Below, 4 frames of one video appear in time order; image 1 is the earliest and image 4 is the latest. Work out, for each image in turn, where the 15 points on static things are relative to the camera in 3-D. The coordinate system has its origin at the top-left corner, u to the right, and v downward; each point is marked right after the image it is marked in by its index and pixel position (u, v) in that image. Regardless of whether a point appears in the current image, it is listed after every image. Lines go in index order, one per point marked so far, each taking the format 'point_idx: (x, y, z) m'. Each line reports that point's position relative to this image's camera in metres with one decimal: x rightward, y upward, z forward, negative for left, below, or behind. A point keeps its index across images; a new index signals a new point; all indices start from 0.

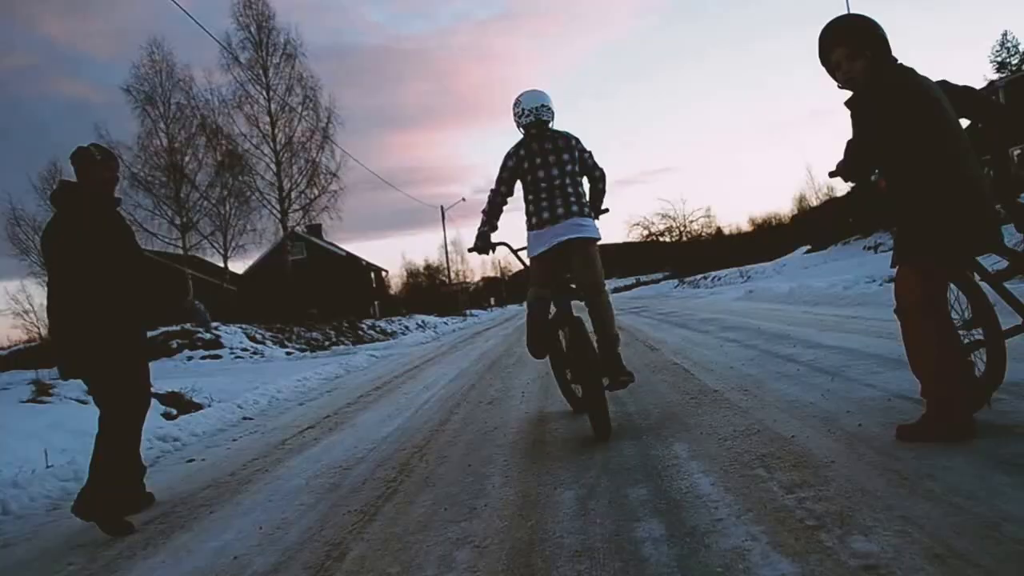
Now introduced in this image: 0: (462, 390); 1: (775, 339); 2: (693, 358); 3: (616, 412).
0: (-0.3, -0.7, +6.6) m
1: (+1.6, -0.3, +6.4) m
2: (+1.0, -0.4, +5.9) m
3: (+0.4, -0.5, +4.2) m
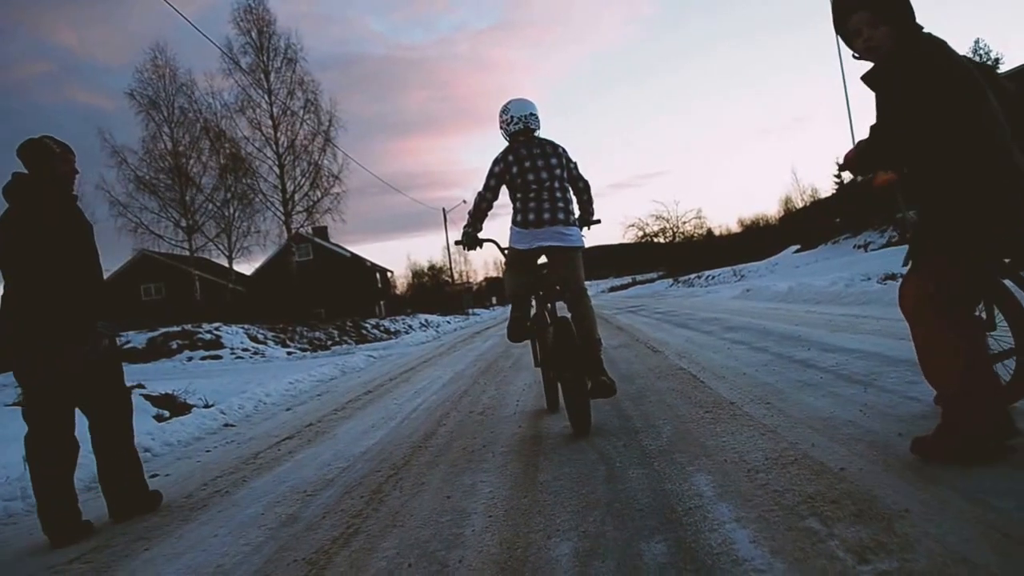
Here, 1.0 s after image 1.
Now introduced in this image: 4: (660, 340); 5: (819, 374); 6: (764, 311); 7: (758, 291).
0: (-0.3, -0.6, +6.1) m
1: (+1.6, -0.3, +5.8) m
2: (+1.0, -0.4, +5.4) m
3: (+0.4, -0.5, +3.7) m
4: (+1.1, -0.4, +7.5) m
5: (+1.3, -0.4, +4.2) m
6: (+2.2, -0.2, +8.8) m
7: (+3.2, -0.1, +12.9) m
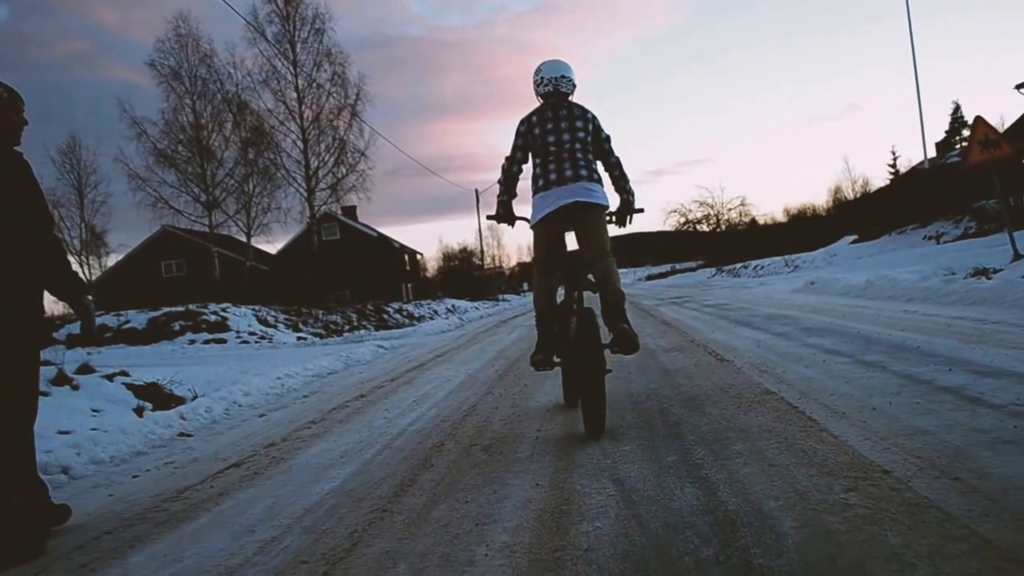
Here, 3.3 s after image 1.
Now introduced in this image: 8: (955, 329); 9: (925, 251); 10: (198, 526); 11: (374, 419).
0: (-0.2, -0.6, +4.6) m
1: (+1.7, -0.3, +4.4) m
2: (+1.1, -0.4, +3.9) m
3: (+0.4, -0.5, +2.2) m
4: (+1.2, -0.3, +6.0) m
5: (+1.3, -0.4, +2.8) m
6: (+2.4, -0.2, +7.3) m
7: (+3.5, 0.0, +11.3) m
8: (+2.2, -0.2, +5.1) m
9: (+5.8, +0.5, +14.3) m
10: (-1.0, -0.7, +3.1) m
11: (-0.7, -0.7, +5.1) m
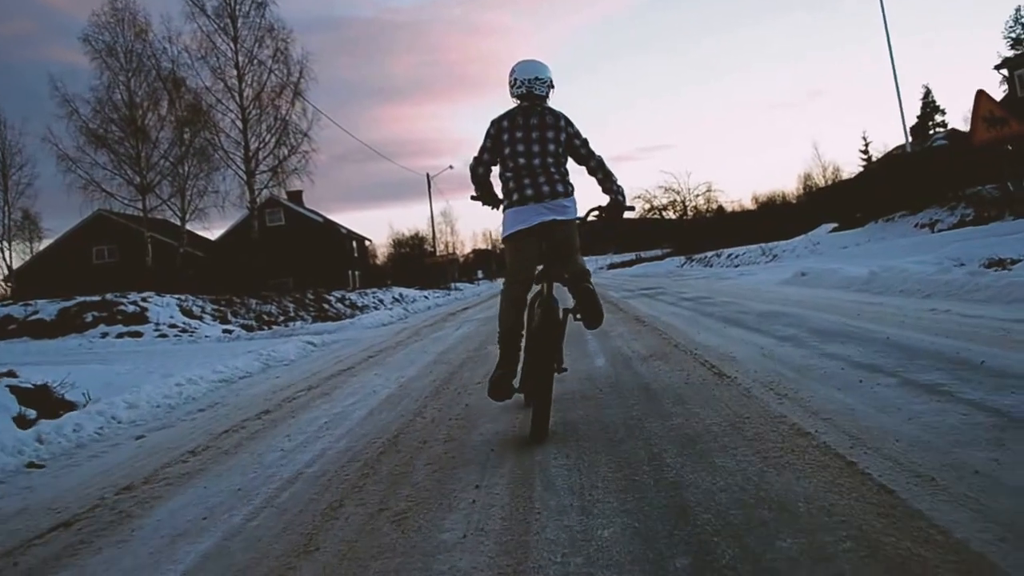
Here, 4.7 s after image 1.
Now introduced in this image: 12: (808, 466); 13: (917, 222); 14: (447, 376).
0: (-0.5, -0.6, +3.5) m
1: (+1.5, -0.3, +3.3) m
2: (+0.9, -0.4, +2.9) m
3: (+0.3, -0.5, +1.1) m
4: (+0.9, -0.3, +5.0) m
5: (+1.2, -0.4, +1.7) m
6: (+2.0, -0.1, +6.3) m
7: (+2.9, +0.1, +10.4) m
8: (+2.0, -0.2, +4.1) m
9: (+5.1, +0.6, +13.5) m
10: (-1.1, -0.7, +2.0) m
11: (-0.9, -0.6, +4.0) m
12: (+0.7, -0.4, +2.4) m
13: (+6.9, +1.2, +18.5) m
14: (-0.4, -0.5, +5.7) m
